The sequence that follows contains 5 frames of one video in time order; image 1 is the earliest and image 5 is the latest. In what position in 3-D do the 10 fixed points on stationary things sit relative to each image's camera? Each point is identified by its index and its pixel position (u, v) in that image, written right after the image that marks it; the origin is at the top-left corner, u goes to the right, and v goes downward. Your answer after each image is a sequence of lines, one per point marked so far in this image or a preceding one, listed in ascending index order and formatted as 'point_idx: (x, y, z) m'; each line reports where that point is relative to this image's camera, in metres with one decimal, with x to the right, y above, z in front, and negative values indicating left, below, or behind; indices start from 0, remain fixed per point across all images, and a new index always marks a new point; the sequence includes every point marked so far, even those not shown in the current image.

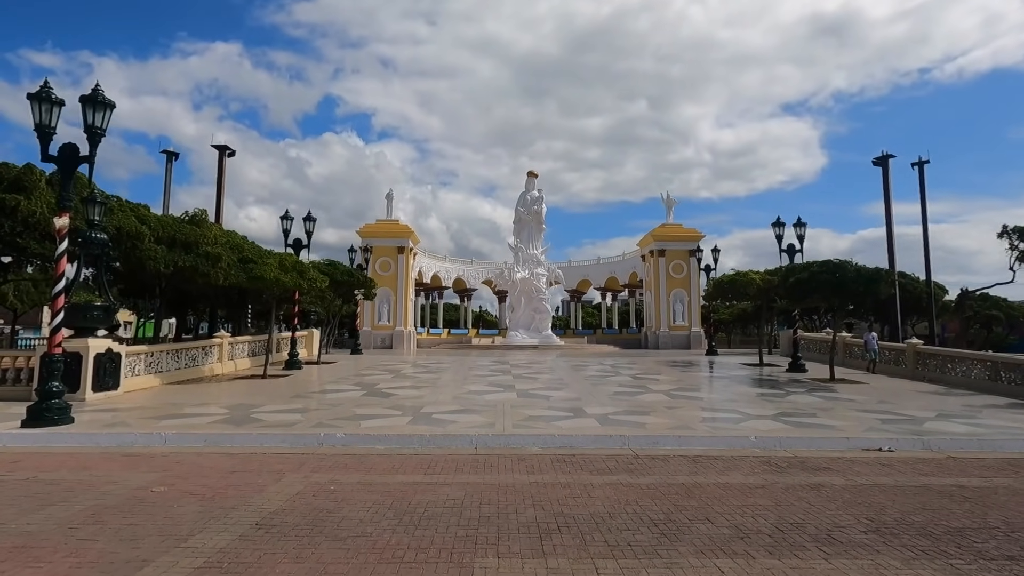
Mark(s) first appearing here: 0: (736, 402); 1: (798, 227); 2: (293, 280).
0: (+5.4, -2.8, +13.1) m
1: (+10.4, +2.2, +19.6) m
2: (-6.4, +0.2, +15.6) m
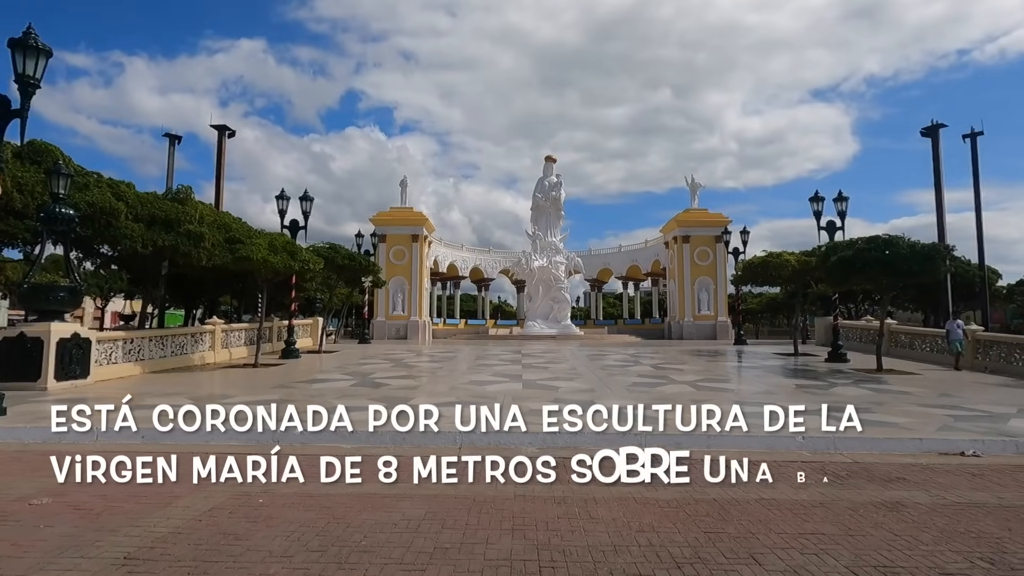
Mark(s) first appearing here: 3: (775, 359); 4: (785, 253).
0: (+5.6, -2.3, +11.5) m
1: (+10.8, +2.8, +17.7) m
2: (-6.2, +0.7, +14.5) m
3: (+9.3, -2.5, +19.4) m
4: (+9.9, +1.3, +19.4) m
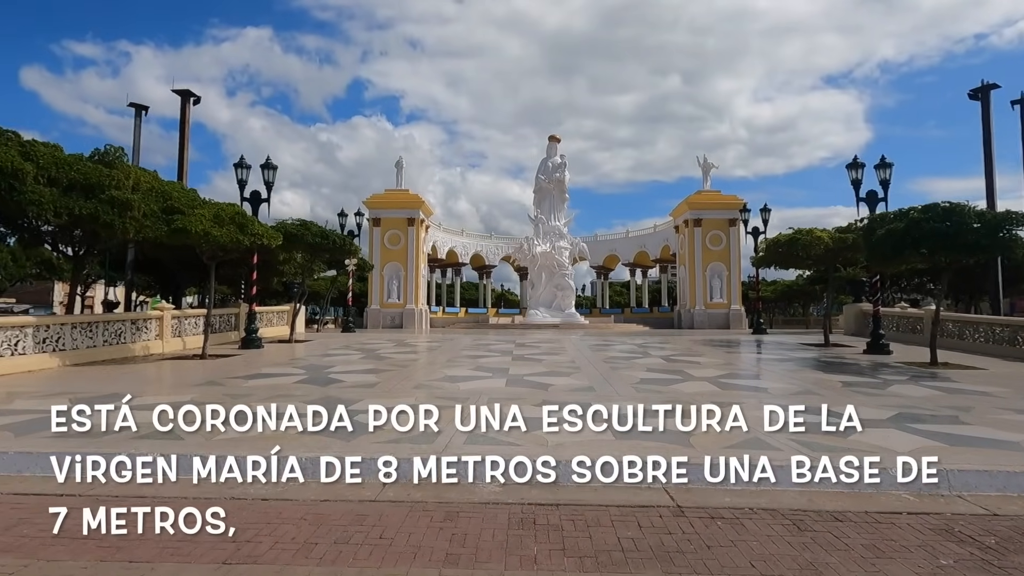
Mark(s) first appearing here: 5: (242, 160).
0: (+5.2, -1.8, +9.3) m
1: (+10.5, +3.4, +15.3) m
2: (-6.5, +1.2, +12.3) m
3: (+9.0, -2.0, +17.1) m
4: (+9.6, +1.8, +17.0) m
5: (-8.0, +3.8, +15.9) m
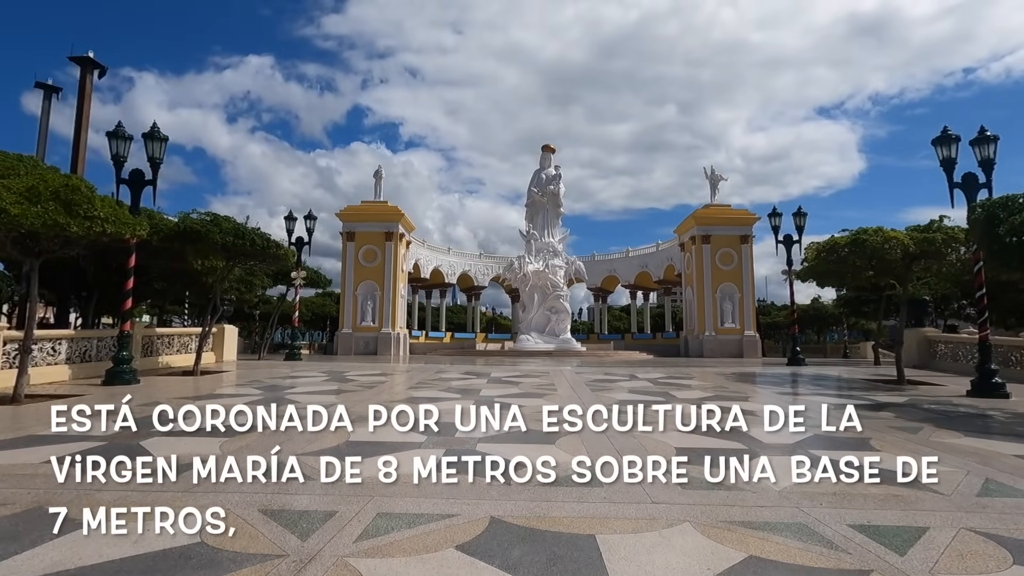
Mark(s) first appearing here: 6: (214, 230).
0: (+4.6, -1.9, +5.1) m
1: (+9.9, +3.0, +11.4) m
2: (-7.1, +1.1, +8.2) m
3: (+8.4, -2.4, +12.8) m
4: (+9.0, +1.4, +13.0) m
5: (-8.6, +3.5, +11.9) m
6: (-7.5, +1.5, +13.7) m
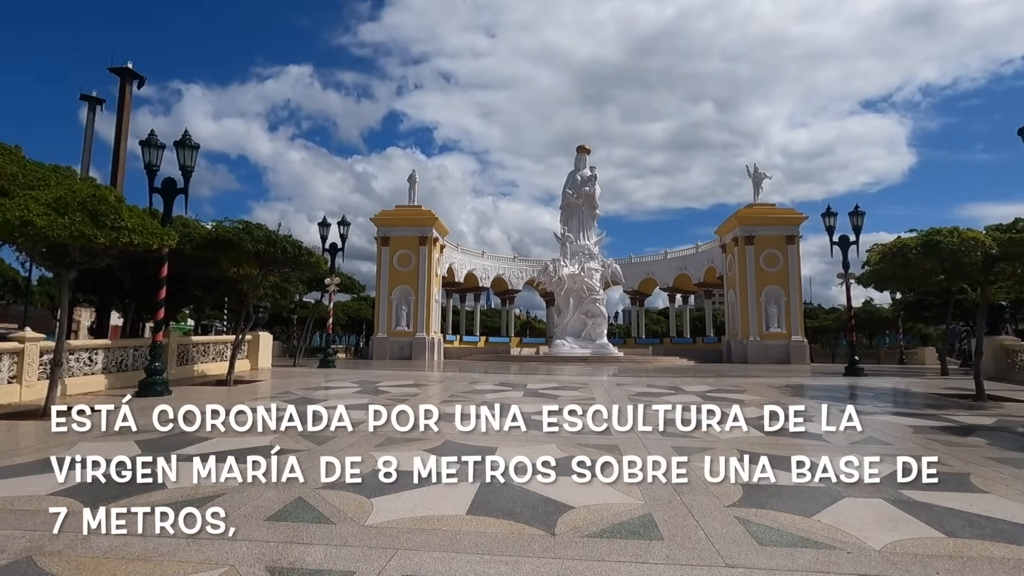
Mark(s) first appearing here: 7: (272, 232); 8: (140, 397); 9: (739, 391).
0: (+4.9, -2.0, +4.1) m
1: (+10.6, +2.9, +10.1) m
2: (-6.6, +0.9, +8.0) m
3: (+9.2, -2.5, +11.7) m
4: (+9.8, +1.3, +11.8) m
5: (-7.8, +3.3, +11.8) m
6: (-6.6, +1.2, +13.5) m
7: (-6.1, +1.4, +13.7) m
8: (-7.6, -2.2, +10.9) m
9: (+5.6, -2.5, +12.8) m
